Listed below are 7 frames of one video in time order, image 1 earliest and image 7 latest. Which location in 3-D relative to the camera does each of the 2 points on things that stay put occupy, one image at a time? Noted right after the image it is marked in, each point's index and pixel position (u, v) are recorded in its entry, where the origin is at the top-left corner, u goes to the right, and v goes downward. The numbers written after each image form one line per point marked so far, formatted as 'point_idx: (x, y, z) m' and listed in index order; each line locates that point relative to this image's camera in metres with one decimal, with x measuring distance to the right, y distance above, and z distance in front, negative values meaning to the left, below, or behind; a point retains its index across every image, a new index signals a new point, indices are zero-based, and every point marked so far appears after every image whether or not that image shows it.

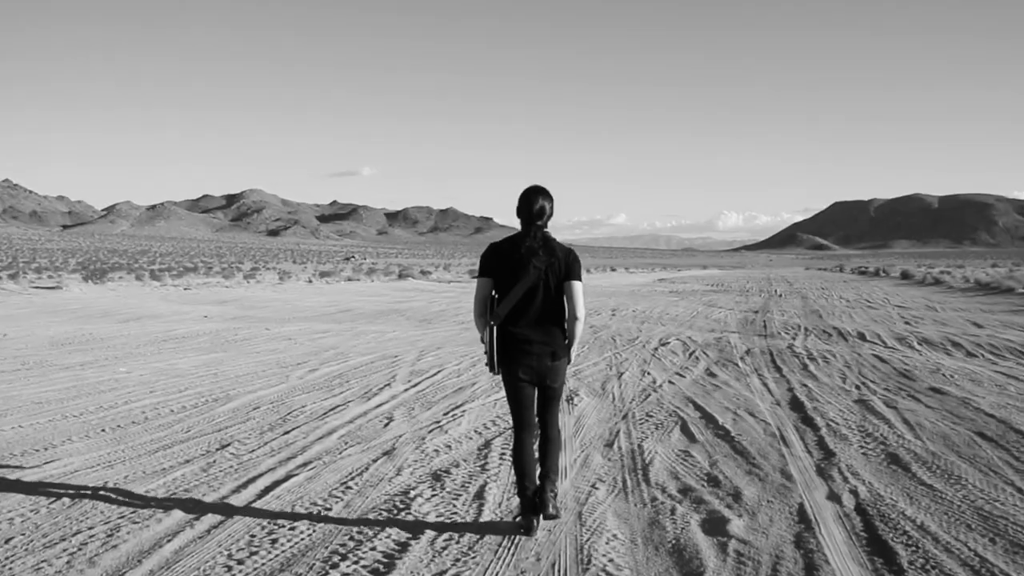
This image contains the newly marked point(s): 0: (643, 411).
0: (+0.8, -0.8, +7.8) m
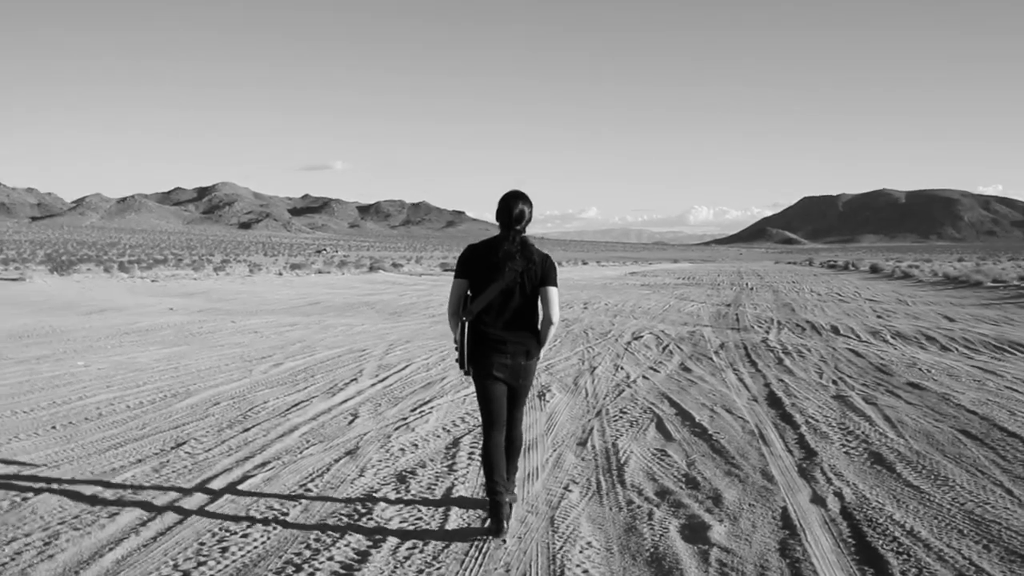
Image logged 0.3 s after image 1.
0: (+0.7, -0.7, +7.6) m
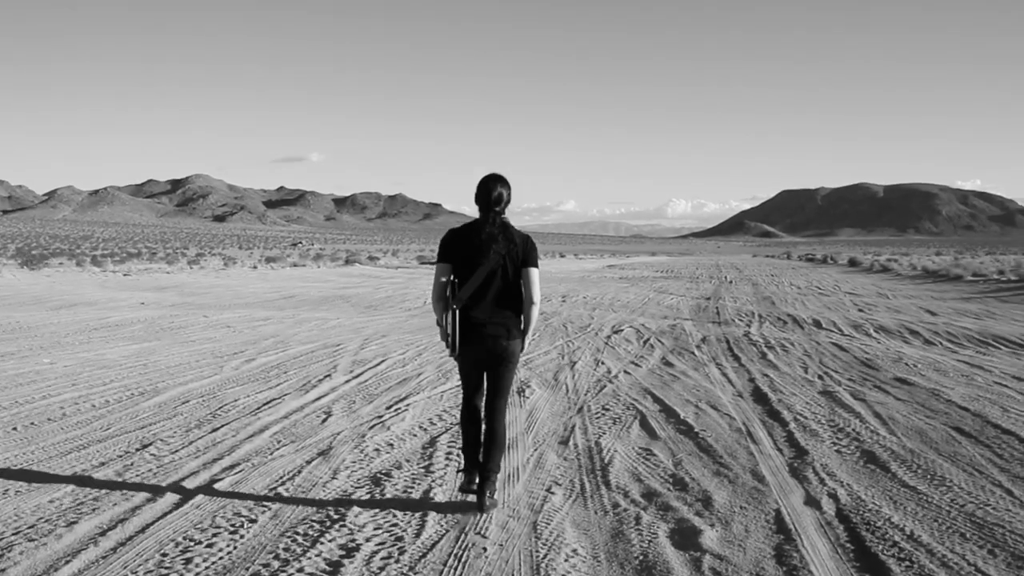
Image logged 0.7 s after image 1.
0: (+0.5, -0.7, +7.4) m
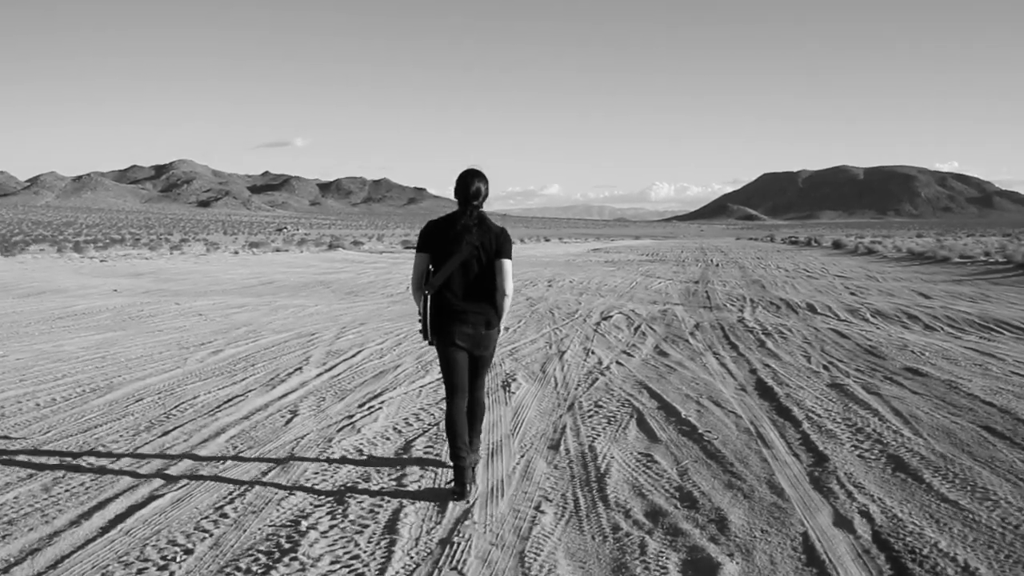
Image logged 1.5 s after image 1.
0: (+0.4, -0.6, +6.8) m
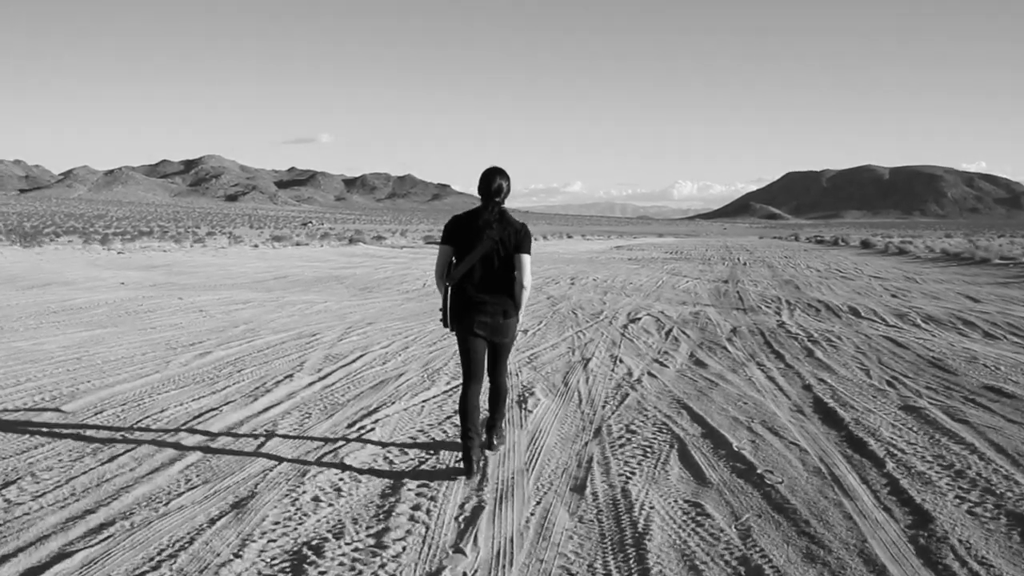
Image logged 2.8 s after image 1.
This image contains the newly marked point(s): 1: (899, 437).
0: (+0.5, -0.6, +5.7) m
1: (+1.7, -0.6, +5.2) m
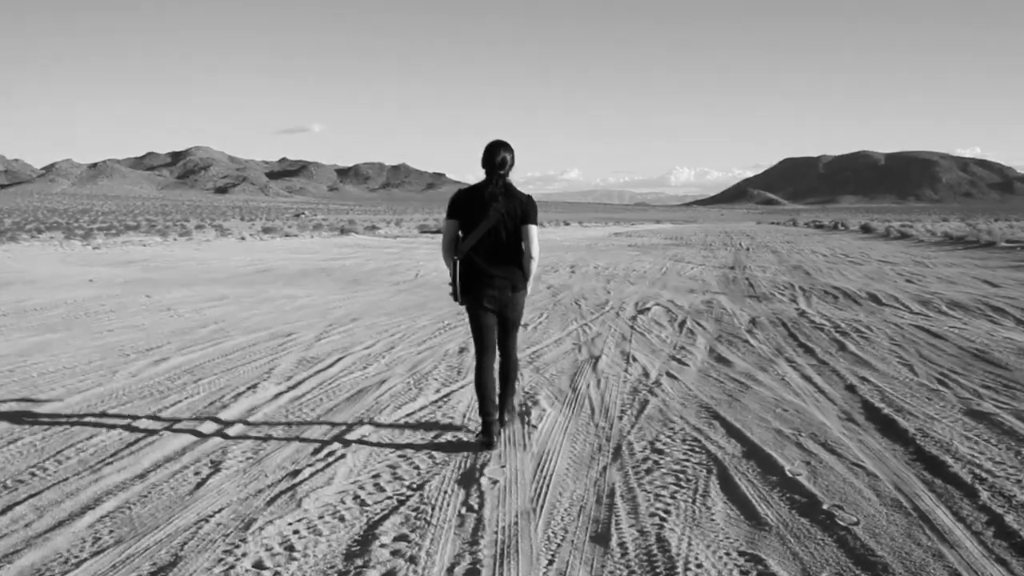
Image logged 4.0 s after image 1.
0: (+0.5, -0.6, +4.8) m
1: (+1.7, -0.6, +4.3) m
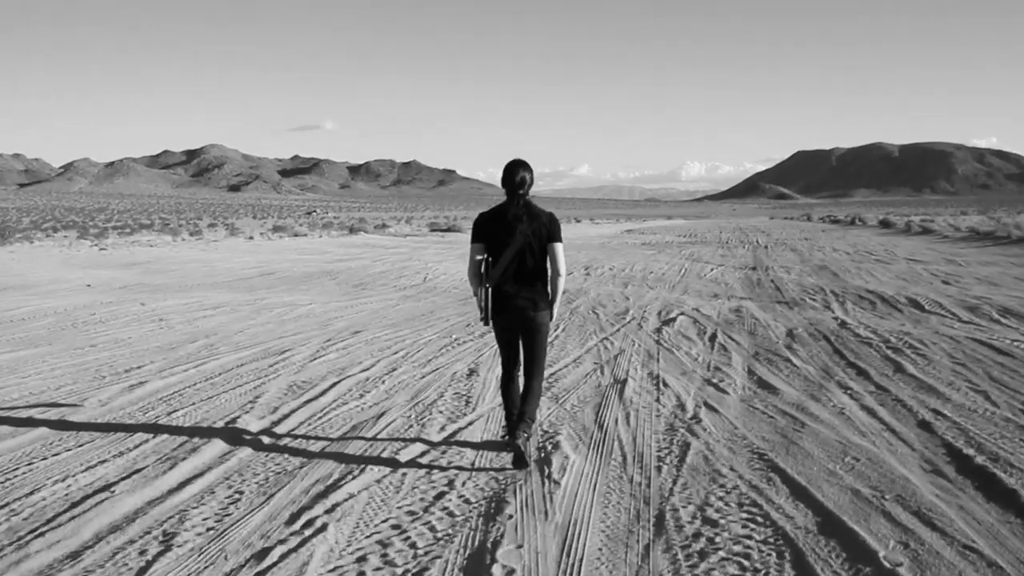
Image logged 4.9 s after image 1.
0: (+0.6, -0.7, +3.9) m
1: (+1.7, -0.7, +3.4) m
